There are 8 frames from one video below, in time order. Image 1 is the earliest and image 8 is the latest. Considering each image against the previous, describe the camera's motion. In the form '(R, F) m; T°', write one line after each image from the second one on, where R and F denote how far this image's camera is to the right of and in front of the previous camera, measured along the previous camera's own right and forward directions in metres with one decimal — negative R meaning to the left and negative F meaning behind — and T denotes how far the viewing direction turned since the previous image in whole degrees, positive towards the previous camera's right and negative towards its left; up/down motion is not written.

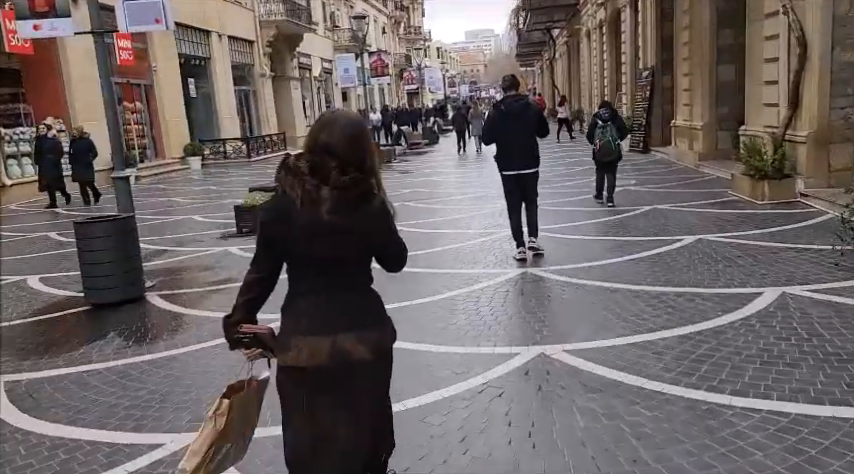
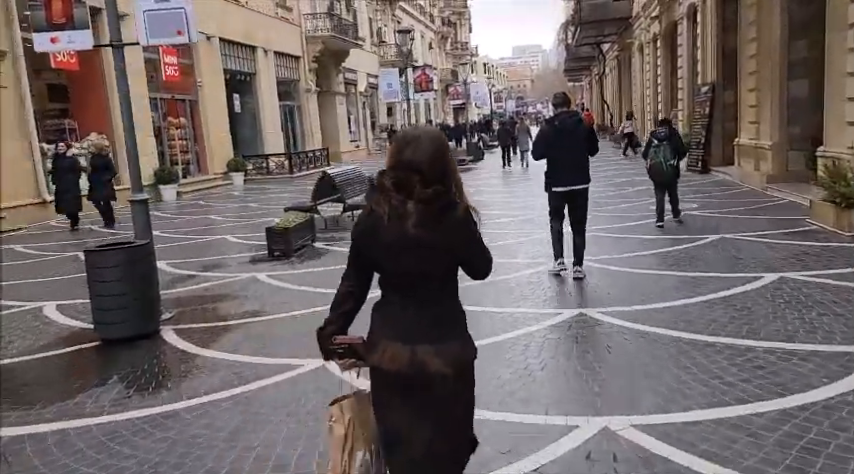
(0.0, +0.7) m; -3°
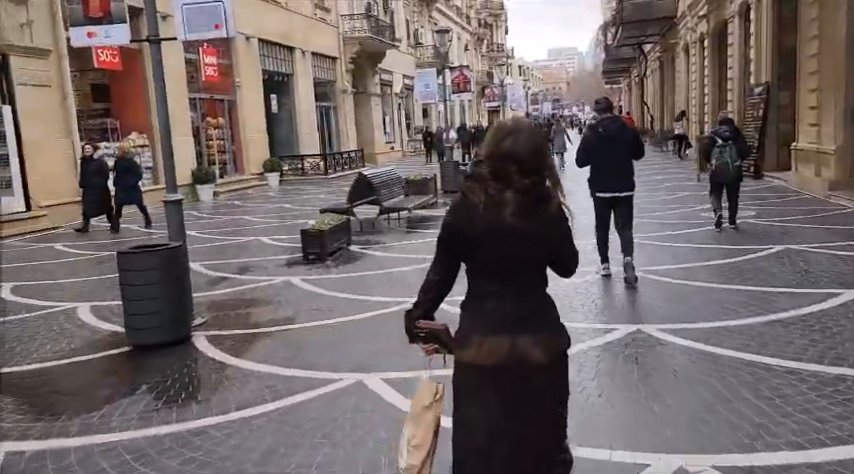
(-0.1, +0.3) m; -3°
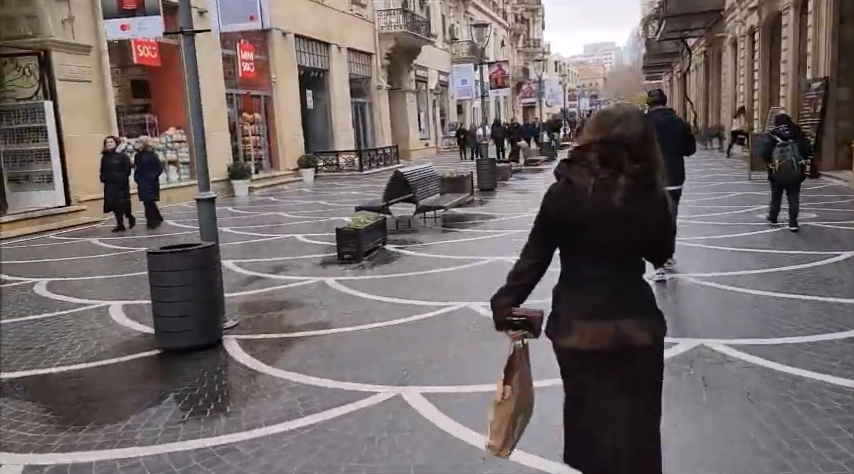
(-0.1, +0.3) m; -3°
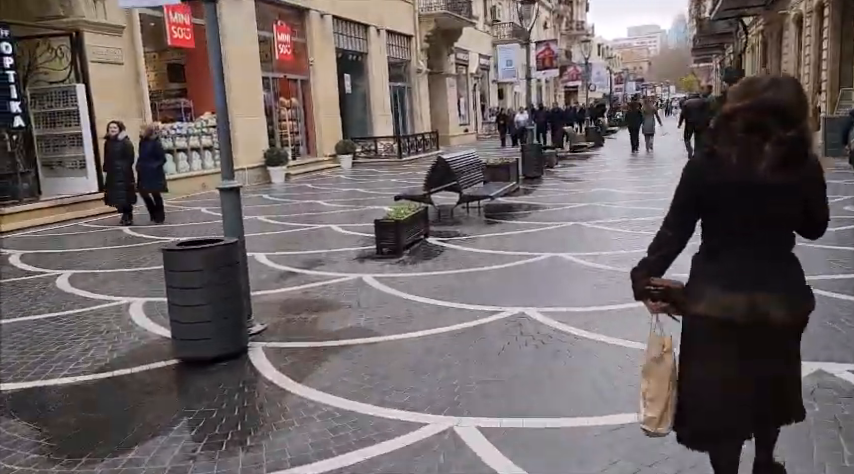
(-0.1, +0.8) m; -3°
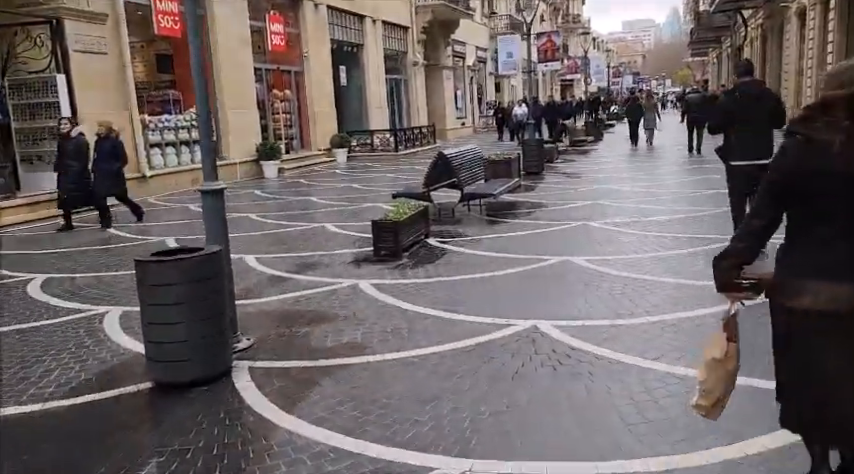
(-0.1, +0.6) m; 0°
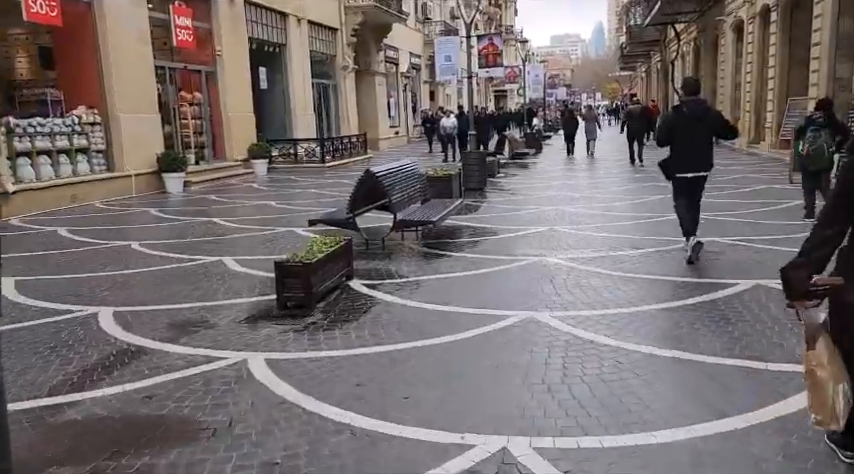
(+0.1, +2.0) m; +5°
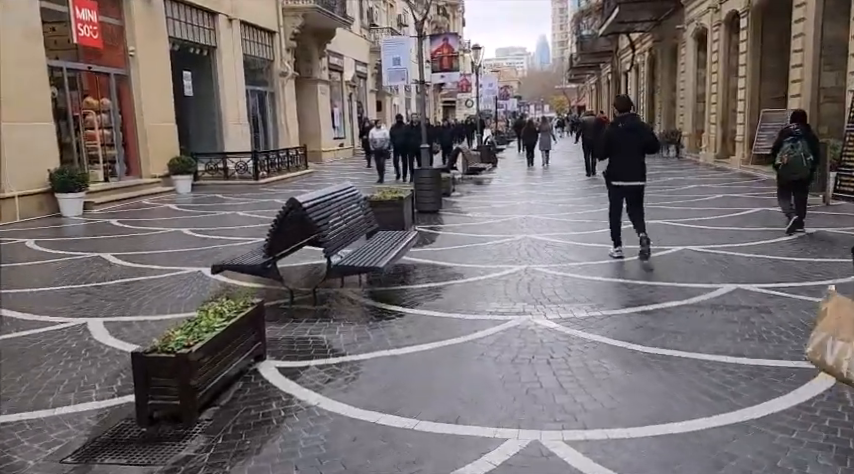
(0.0, +2.2) m; +4°
